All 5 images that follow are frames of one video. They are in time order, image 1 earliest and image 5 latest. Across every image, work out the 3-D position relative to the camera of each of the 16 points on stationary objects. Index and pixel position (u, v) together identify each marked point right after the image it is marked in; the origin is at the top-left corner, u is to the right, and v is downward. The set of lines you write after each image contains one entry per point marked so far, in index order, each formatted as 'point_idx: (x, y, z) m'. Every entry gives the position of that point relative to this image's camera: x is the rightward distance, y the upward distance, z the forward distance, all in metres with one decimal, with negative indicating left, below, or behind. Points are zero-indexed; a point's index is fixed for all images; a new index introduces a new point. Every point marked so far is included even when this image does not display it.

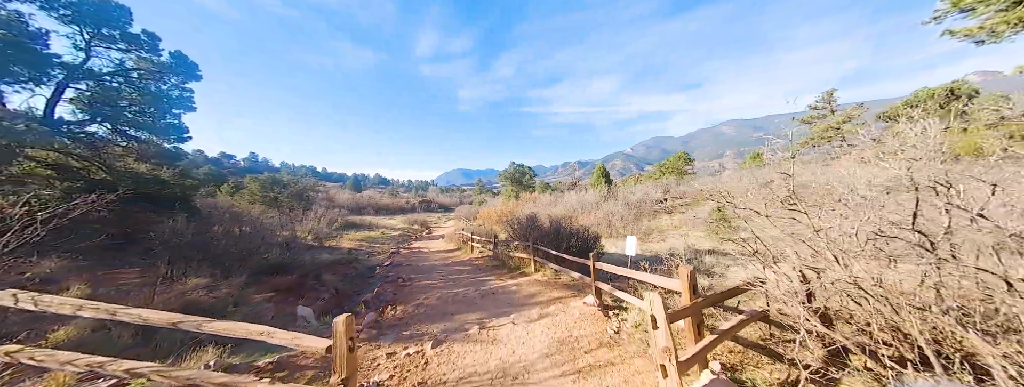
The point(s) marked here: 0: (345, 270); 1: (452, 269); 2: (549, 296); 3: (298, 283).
0: (-5.6, -2.7, +9.0) m
1: (-2.2, -2.8, +9.7) m
2: (+0.8, -2.2, +5.8) m
3: (-4.8, -2.0, +6.0) m
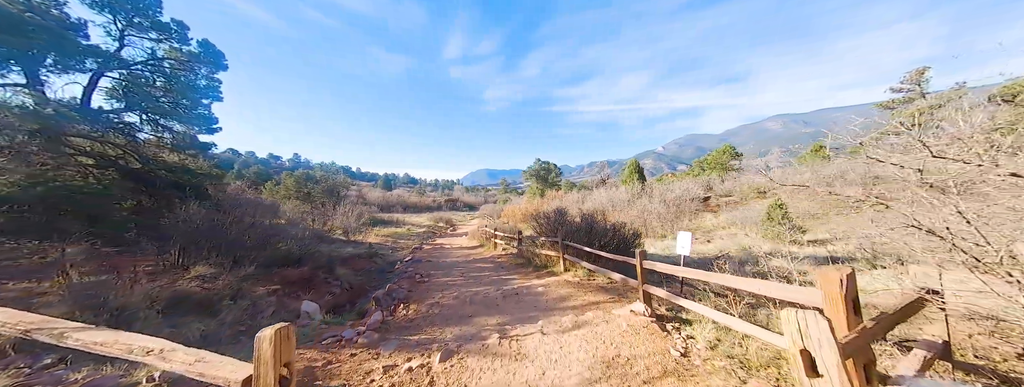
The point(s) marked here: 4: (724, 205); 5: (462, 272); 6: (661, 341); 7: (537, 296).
0: (-4.8, -2.4, +8.6) m
1: (-1.3, -2.5, +9.1) m
2: (+1.3, -2.0, +4.9) m
3: (-4.3, -1.8, +5.6) m
4: (+14.9, -0.8, +18.5) m
5: (-1.6, -2.4, +8.3) m
6: (+1.6, -1.6, +2.9) m
7: (+0.5, -2.0, +5.2) m
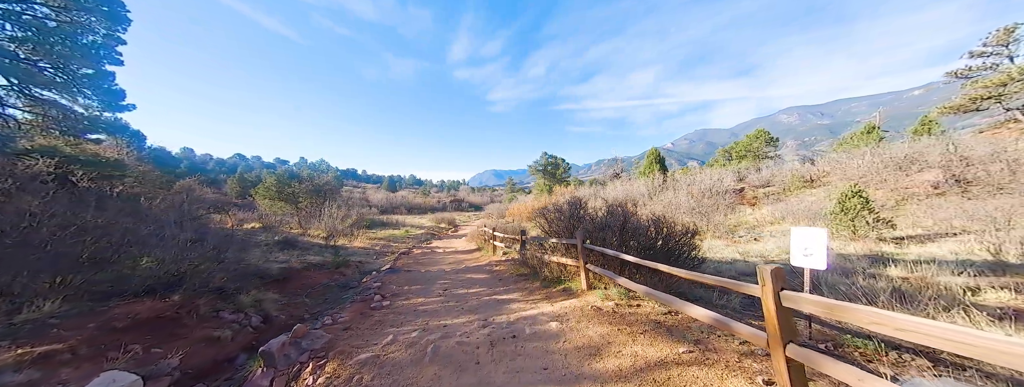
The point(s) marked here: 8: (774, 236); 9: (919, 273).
0: (-4.8, -2.2, +6.6) m
1: (-1.3, -2.2, +6.9) m
2: (+1.2, -1.6, +2.7) m
3: (-4.3, -1.5, +3.5) m
4: (+15.1, -0.2, +15.9) m
5: (-1.6, -2.2, +6.1) m
6: (+1.5, -1.3, +0.7) m
7: (+0.4, -1.7, +3.0) m
8: (+10.1, -1.6, +10.3) m
9: (+7.5, -1.5, +4.9) m
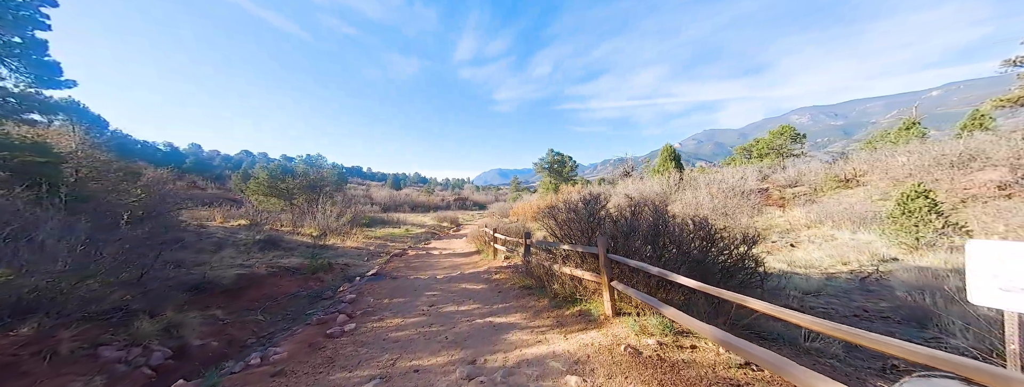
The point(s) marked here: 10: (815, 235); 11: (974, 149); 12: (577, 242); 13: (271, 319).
0: (-4.7, -2.1, +5.5) m
1: (-1.3, -2.1, +5.8) m
2: (+1.2, -1.5, +1.5) m
3: (-4.3, -1.4, +2.5) m
4: (+15.4, -0.3, +14.5) m
5: (-1.5, -2.1, +5.0) m
6: (+1.4, -1.2, -0.5) m
7: (+0.4, -1.6, +1.9) m
8: (+10.2, -1.6, +9.0) m
9: (+7.6, -1.4, +3.7) m
10: (+11.3, -1.5, +9.9) m
11: (+19.4, +1.8, +11.1) m
12: (+1.2, -0.9, +5.0) m
13: (-4.0, -2.1, +4.5) m
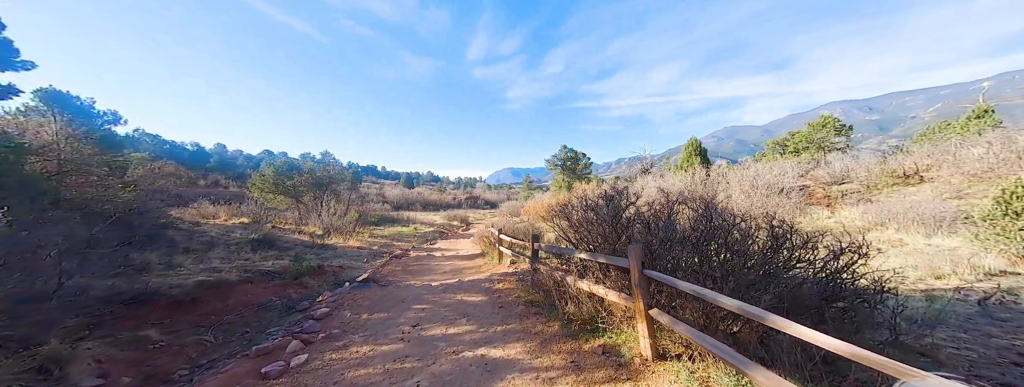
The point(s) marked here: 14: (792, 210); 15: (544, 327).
0: (-4.7, -2.0, +4.8) m
1: (-1.2, -2.0, +4.9) m
2: (+1.1, -1.5, +0.5) m
3: (-4.4, -1.3, +1.7) m
4: (+15.9, -0.2, +12.8) m
5: (-1.5, -2.0, +4.1) m
6: (+1.2, -1.2, -1.5) m
7: (+0.3, -1.5, +0.9) m
8: (+10.4, -1.6, +7.5) m
9: (+7.5, -1.4, +2.3) m
10: (+11.6, -1.4, +8.4) m
11: (+19.7, +1.9, +9.2) m
12: (+1.3, -0.8, +4.0) m
13: (-4.0, -2.0, +3.7) m
14: (+11.7, -0.7, +11.1) m
15: (+0.4, -1.7, +3.5) m
